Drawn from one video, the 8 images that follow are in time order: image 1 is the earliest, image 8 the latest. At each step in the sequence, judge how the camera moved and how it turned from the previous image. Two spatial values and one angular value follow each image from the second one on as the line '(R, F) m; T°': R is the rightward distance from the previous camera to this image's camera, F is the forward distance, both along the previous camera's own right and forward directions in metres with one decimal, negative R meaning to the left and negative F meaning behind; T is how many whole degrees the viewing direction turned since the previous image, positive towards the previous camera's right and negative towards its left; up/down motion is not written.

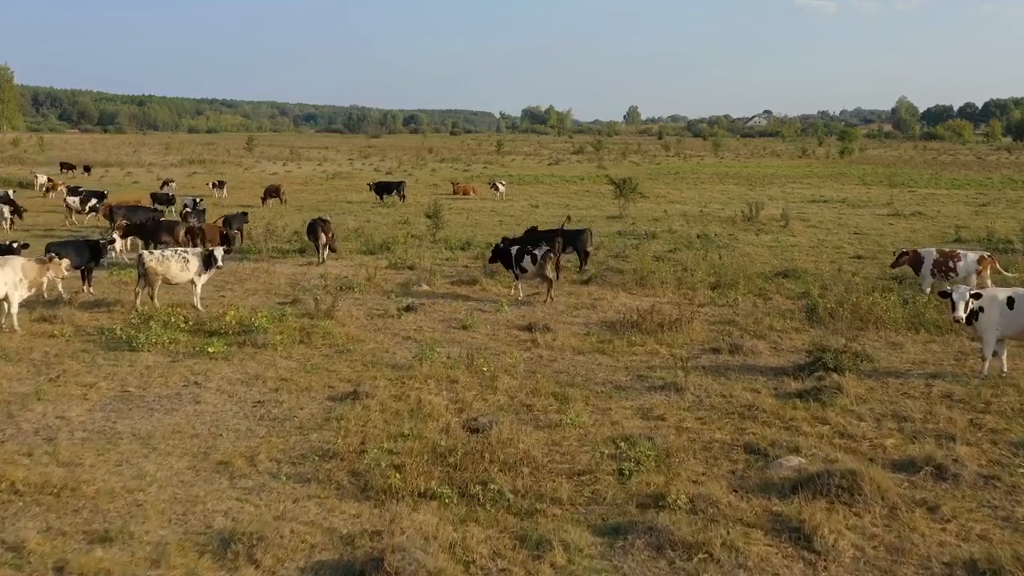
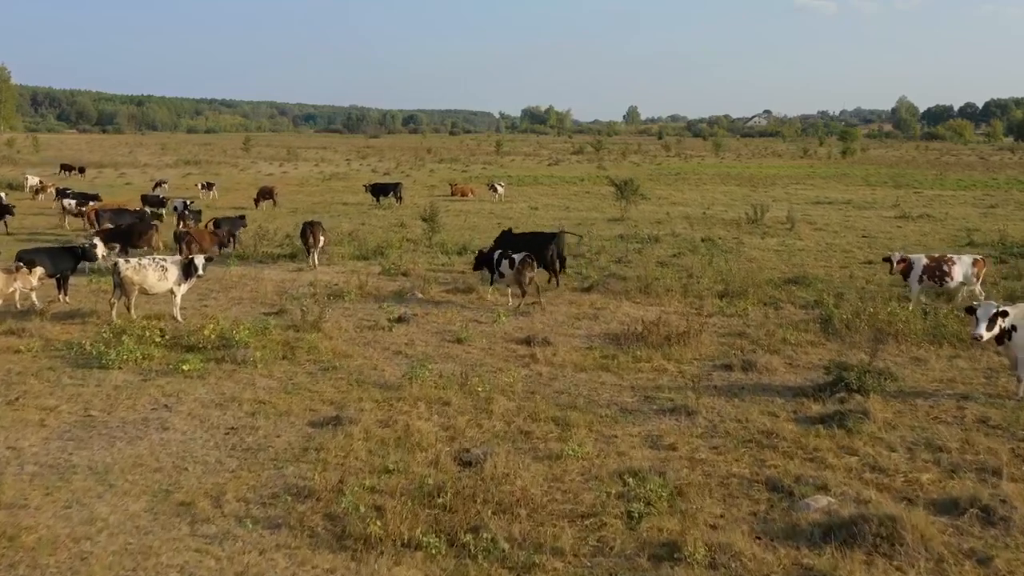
(0.0, +0.6) m; 0°
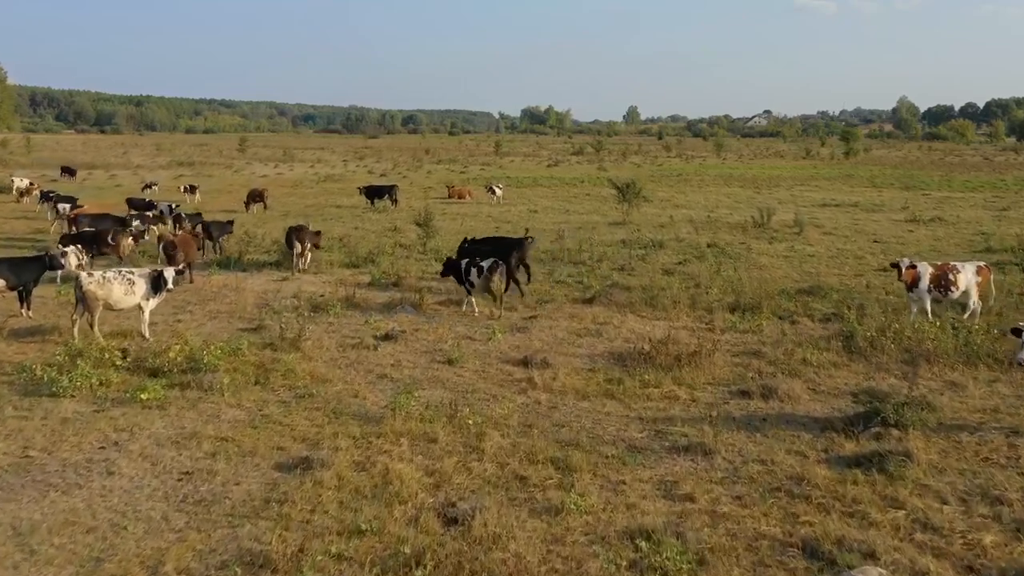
(+0.1, +0.9) m; 0°
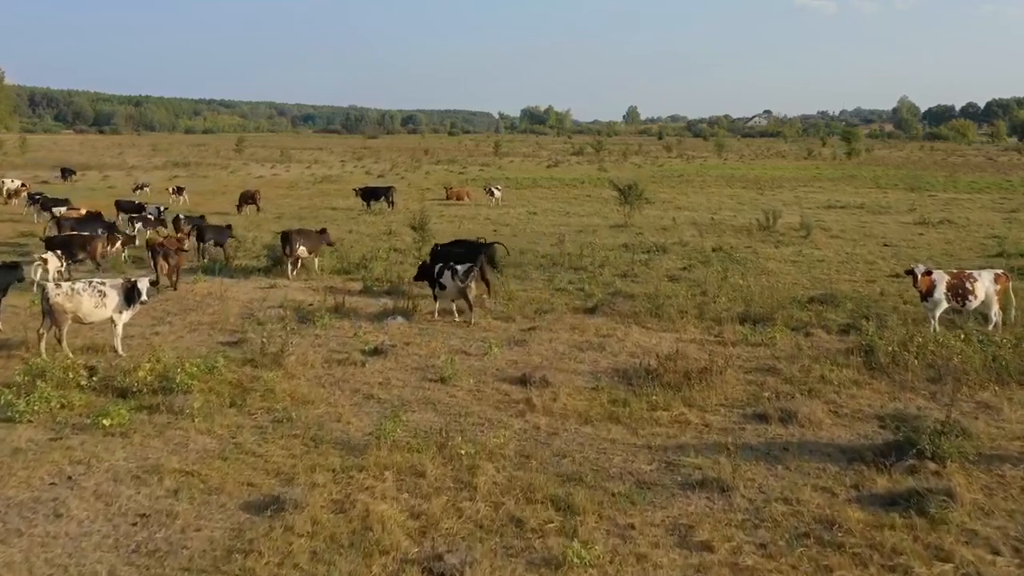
(0.0, +0.7) m; 0°
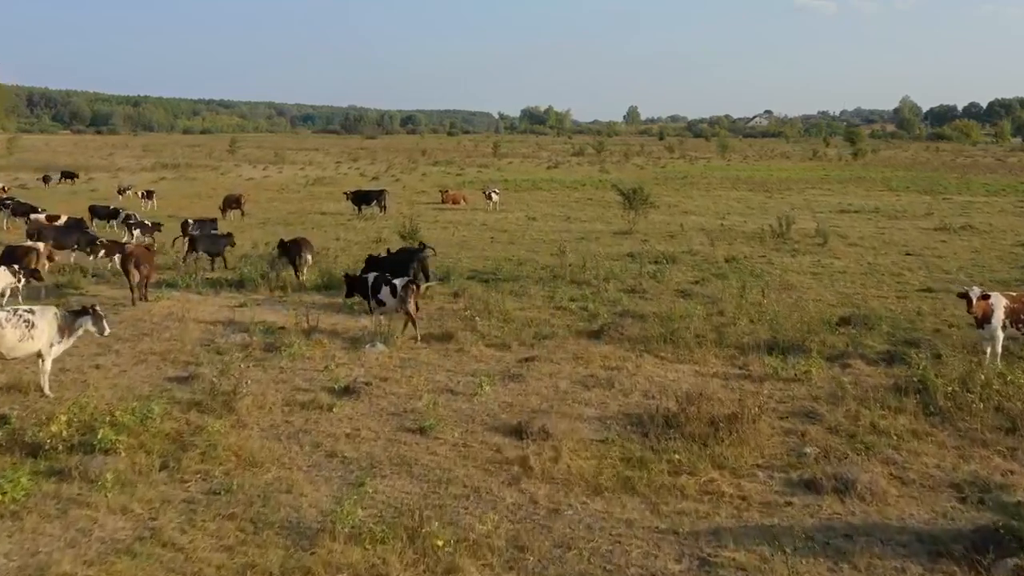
(+0.1, +1.4) m; 0°
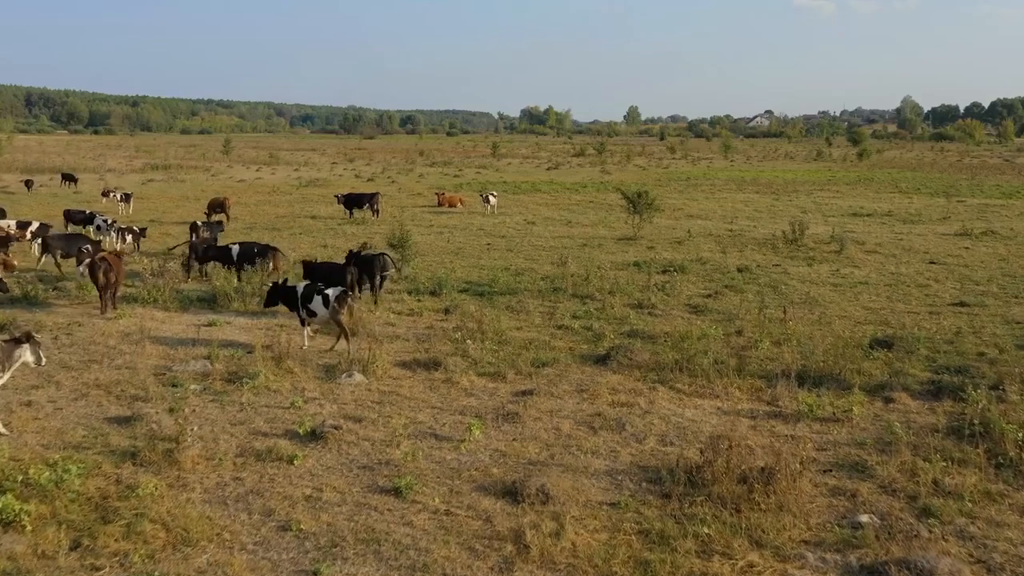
(+0.1, +1.2) m; 0°
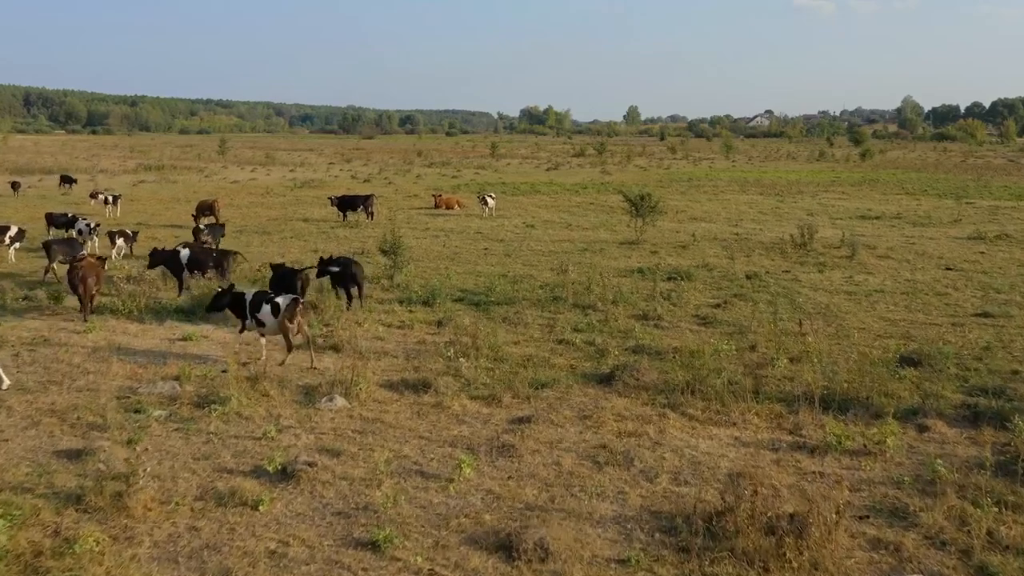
(0.0, +0.8) m; 0°
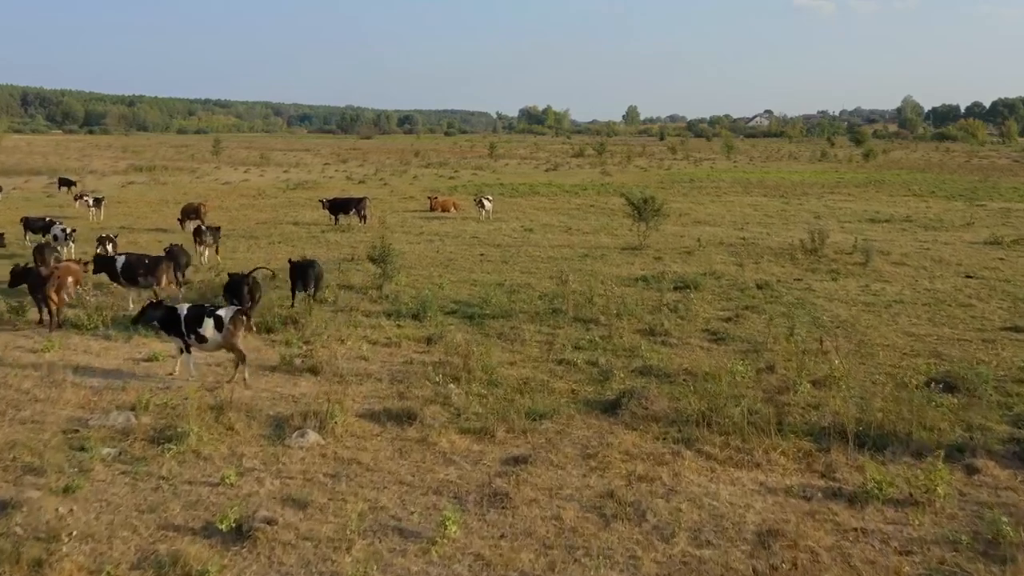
(0.0, +0.9) m; 0°
